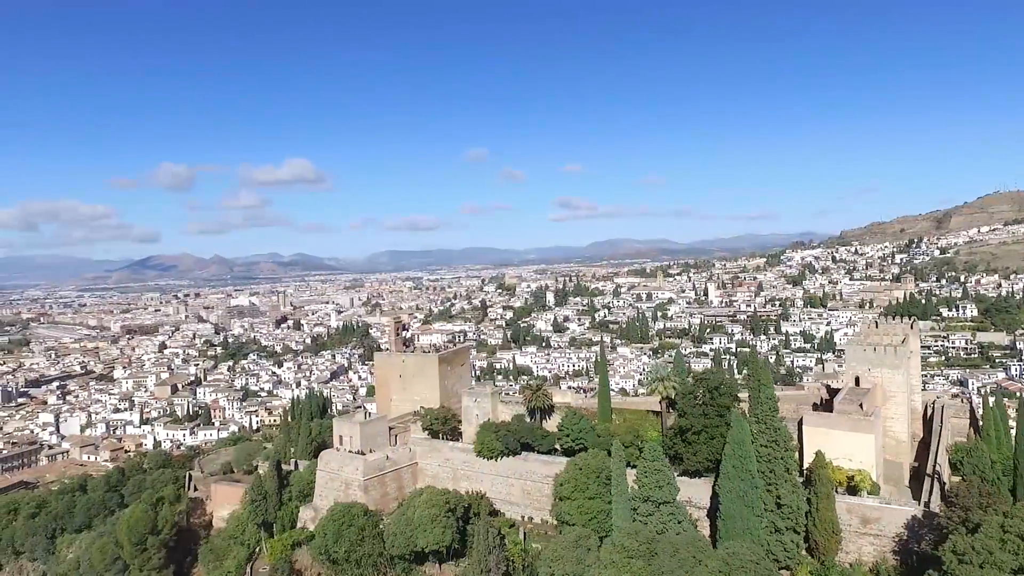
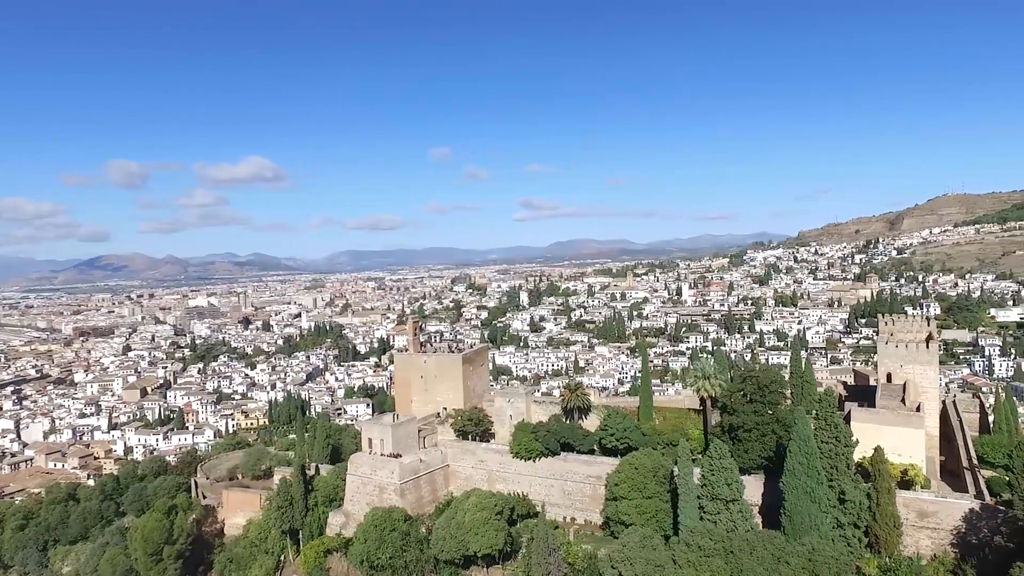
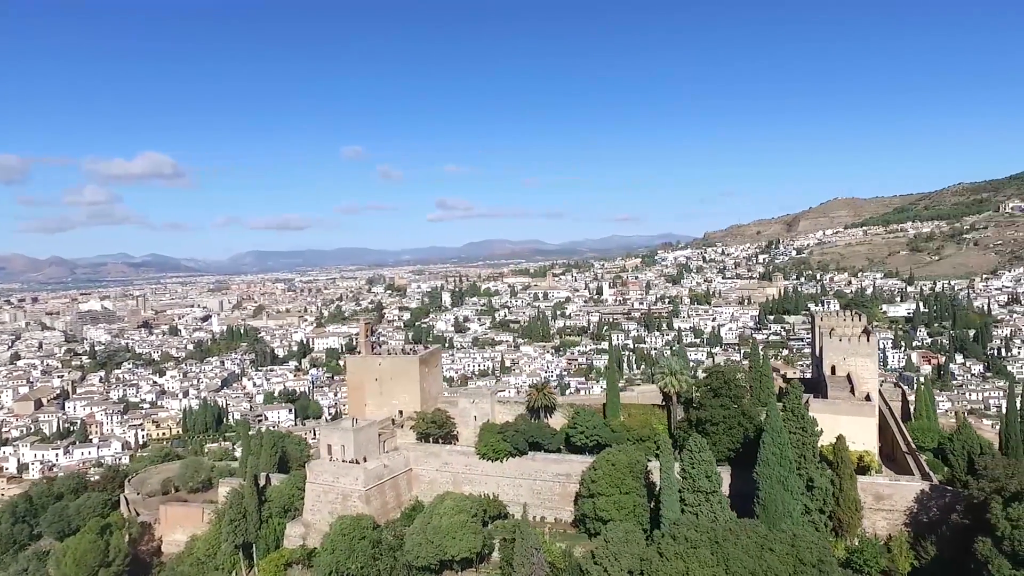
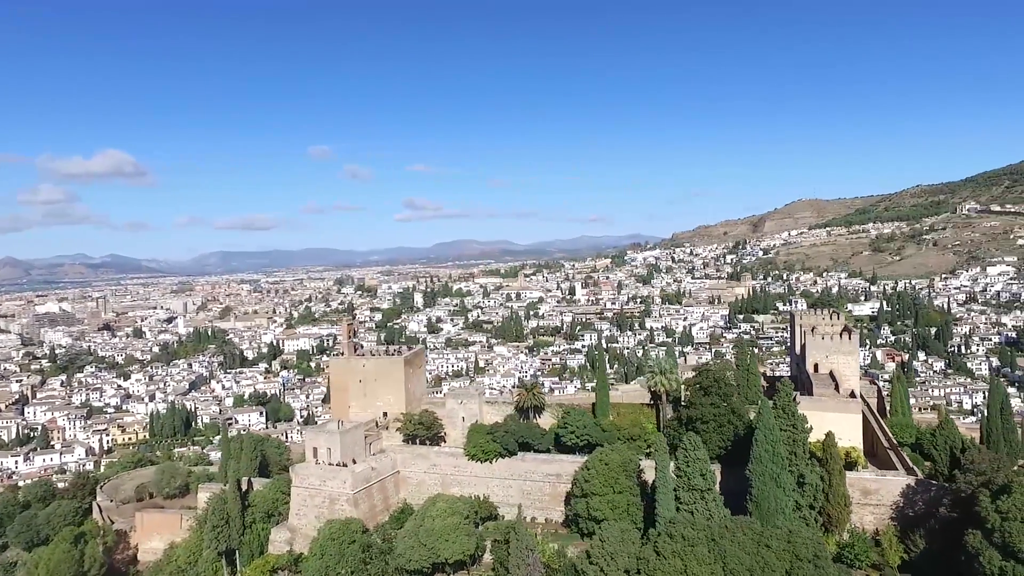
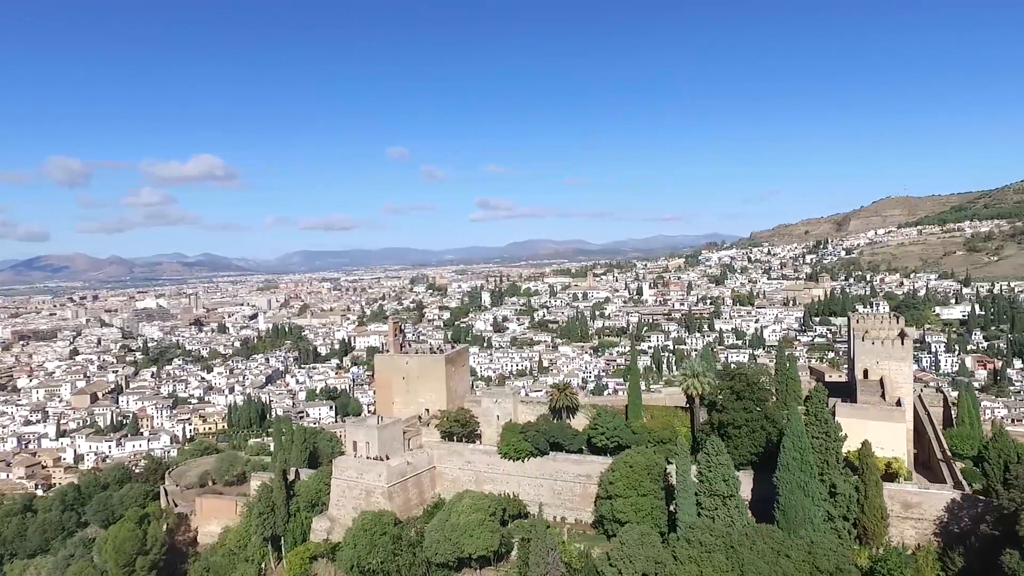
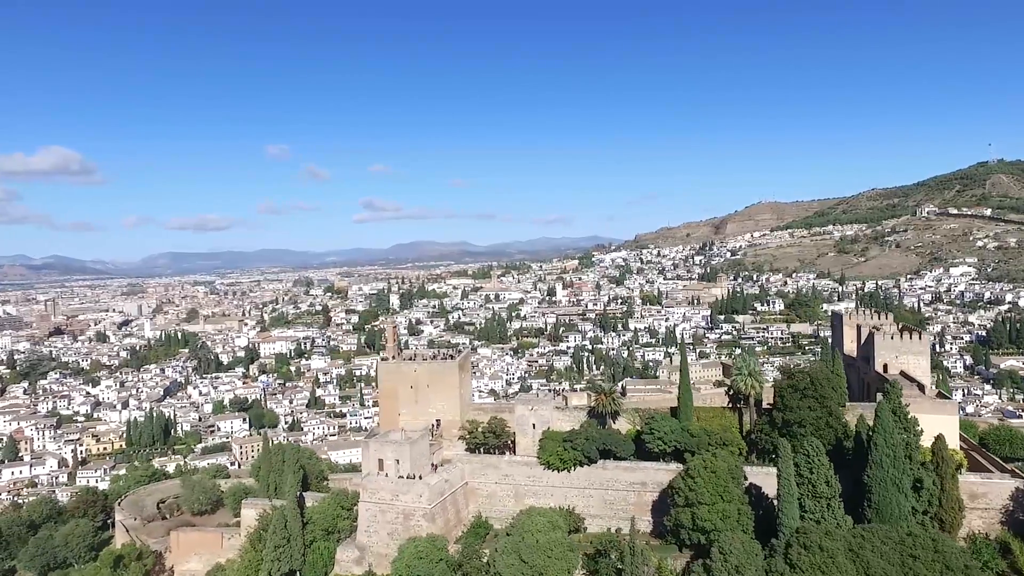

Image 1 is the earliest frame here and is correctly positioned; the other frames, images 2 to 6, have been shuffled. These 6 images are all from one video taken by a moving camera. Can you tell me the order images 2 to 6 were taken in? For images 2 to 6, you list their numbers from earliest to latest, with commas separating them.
2, 5, 3, 4, 6
